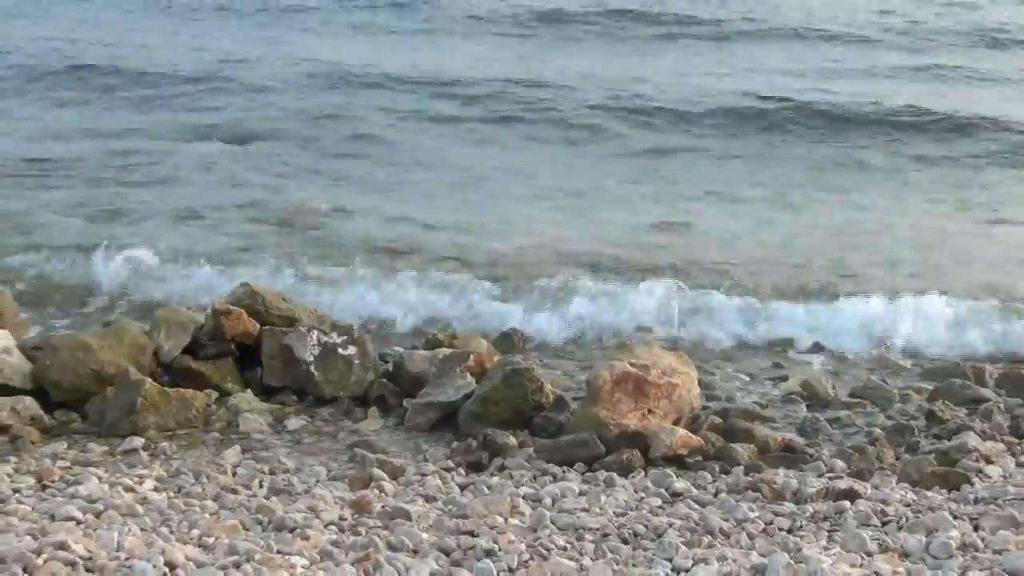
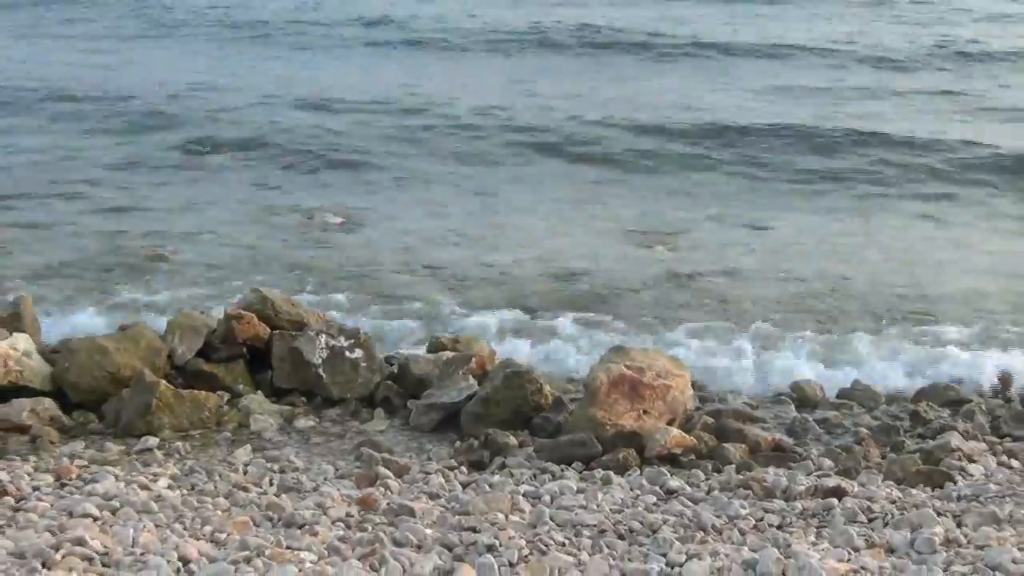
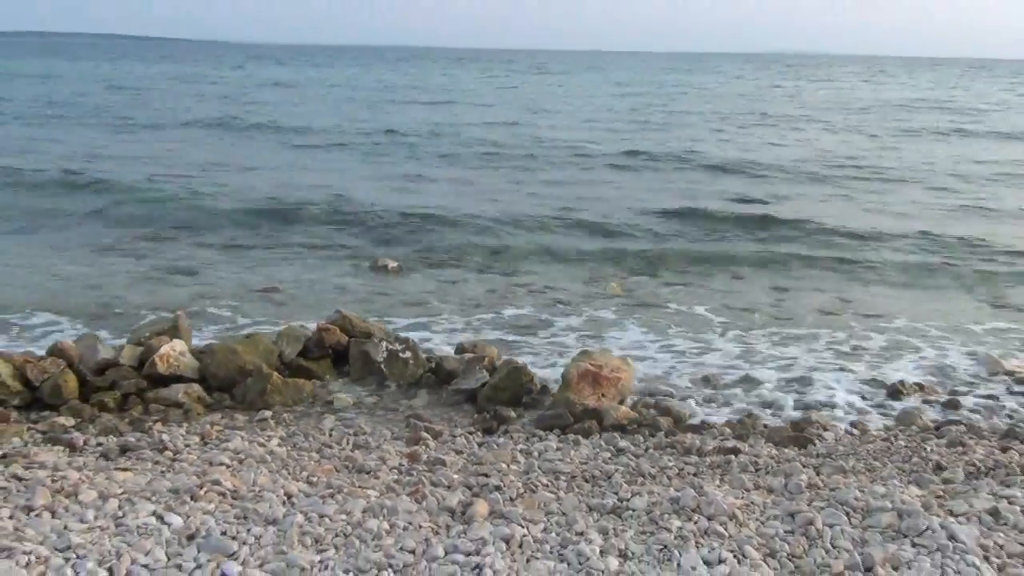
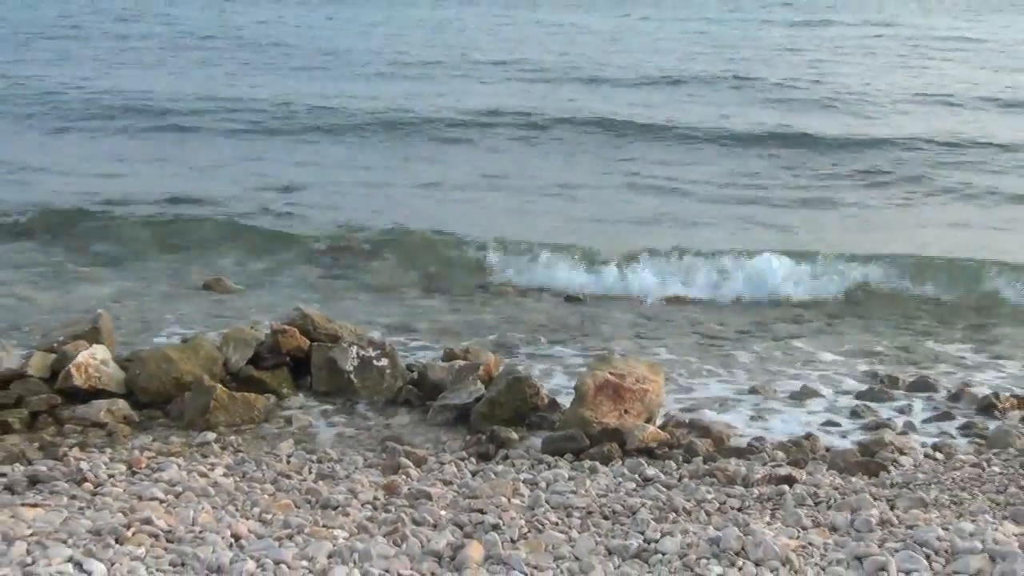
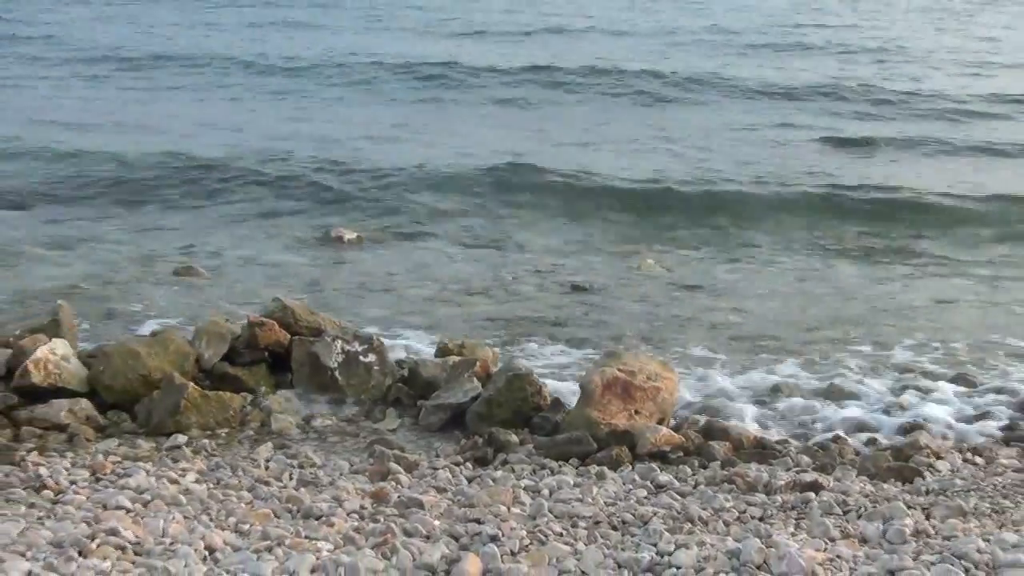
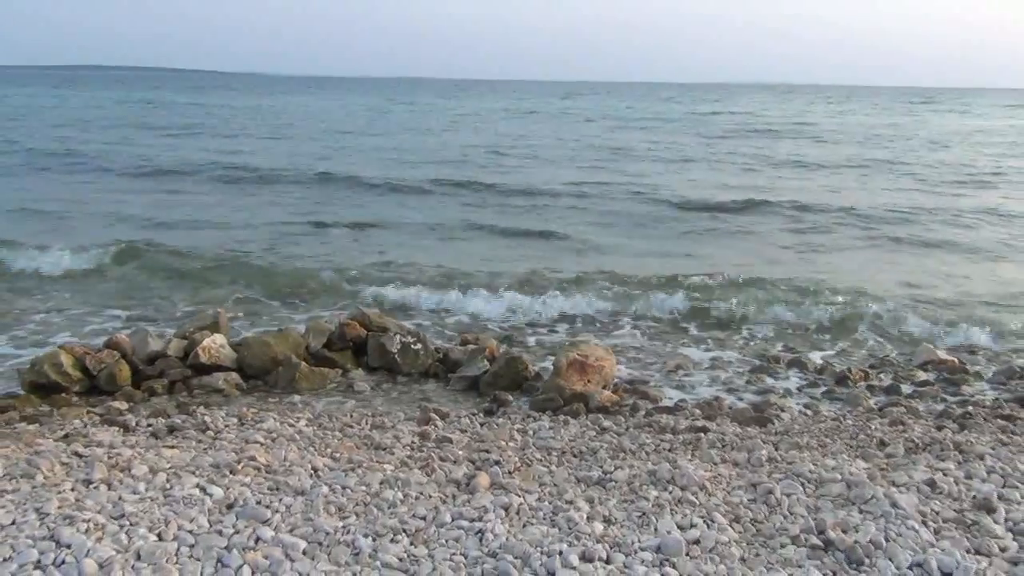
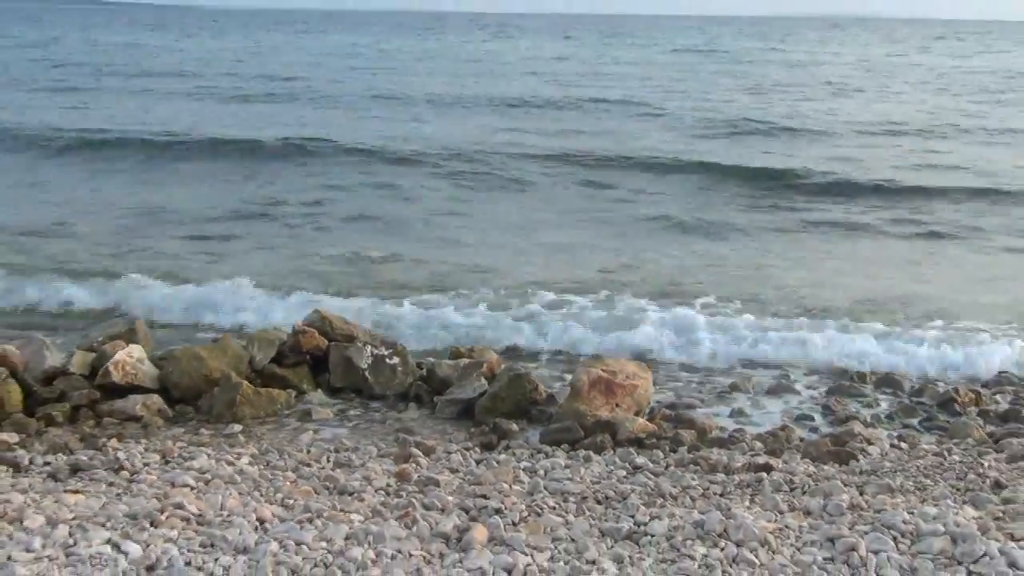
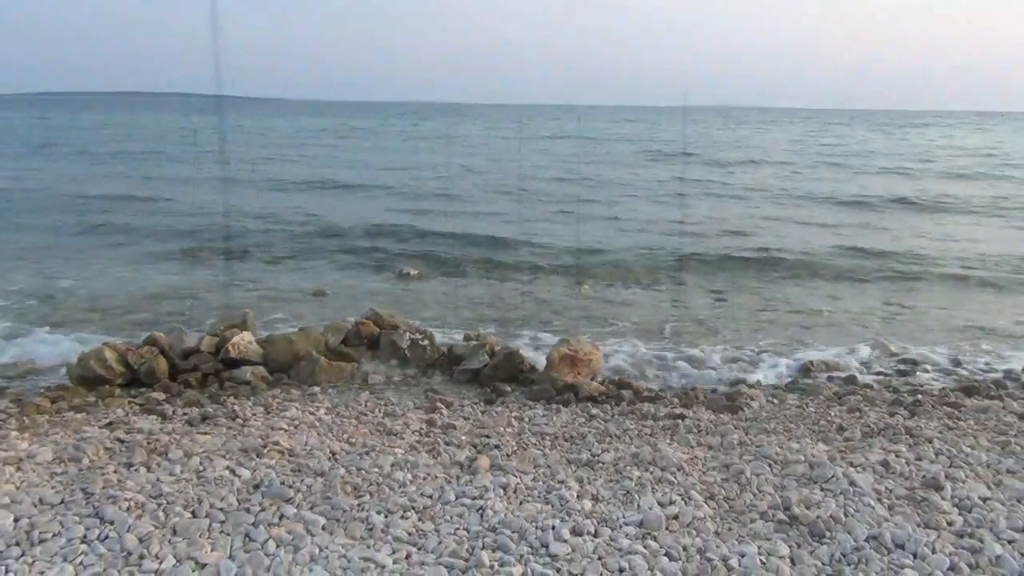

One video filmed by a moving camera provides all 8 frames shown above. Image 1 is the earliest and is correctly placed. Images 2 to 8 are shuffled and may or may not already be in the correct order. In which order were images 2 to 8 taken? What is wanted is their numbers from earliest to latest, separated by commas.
2, 5, 4, 7, 3, 6, 8
